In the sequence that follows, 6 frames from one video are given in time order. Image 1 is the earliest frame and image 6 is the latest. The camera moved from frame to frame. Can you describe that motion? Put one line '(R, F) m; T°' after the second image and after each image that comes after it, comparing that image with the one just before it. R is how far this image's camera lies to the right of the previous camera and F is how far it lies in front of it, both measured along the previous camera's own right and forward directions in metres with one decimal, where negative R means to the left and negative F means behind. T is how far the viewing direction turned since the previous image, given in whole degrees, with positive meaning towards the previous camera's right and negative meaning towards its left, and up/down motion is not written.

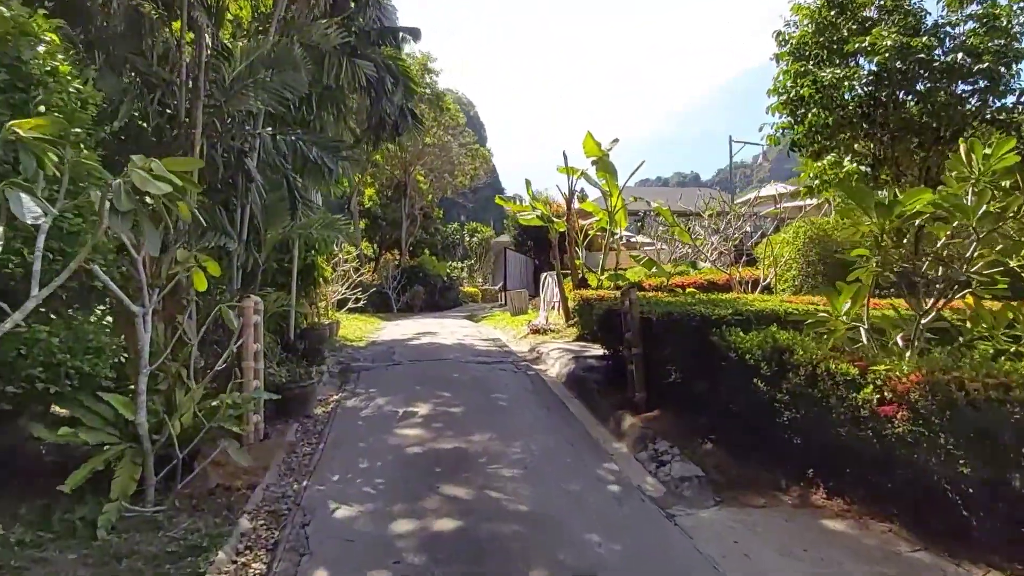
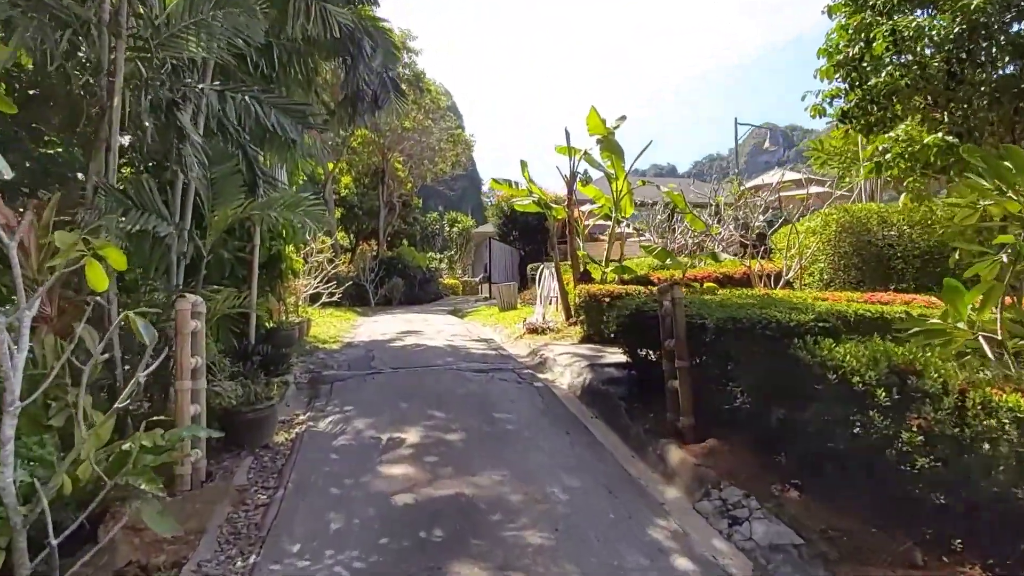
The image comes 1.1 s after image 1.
(-0.3, +1.3) m; +2°
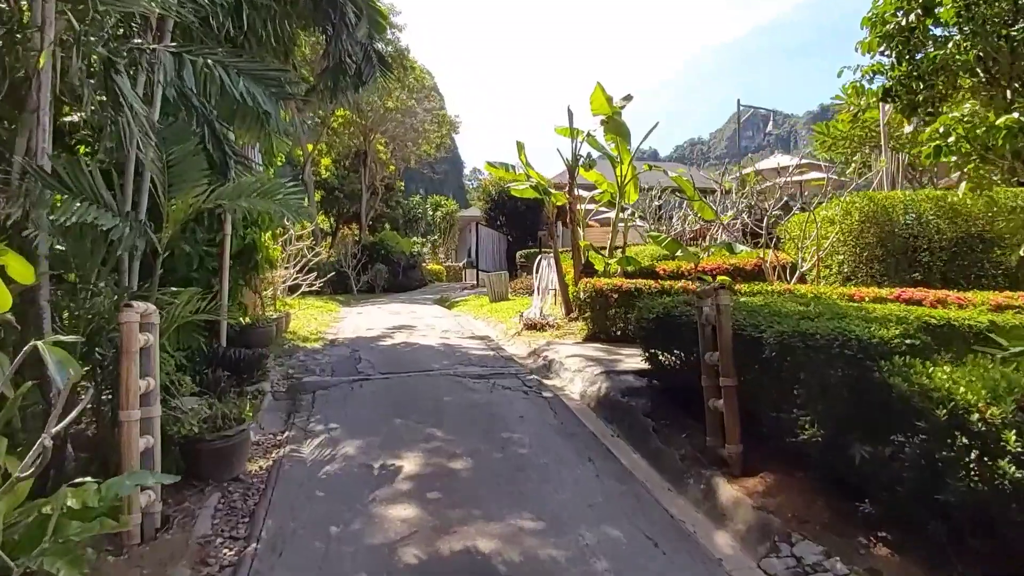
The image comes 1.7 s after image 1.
(-0.2, +0.8) m; +2°
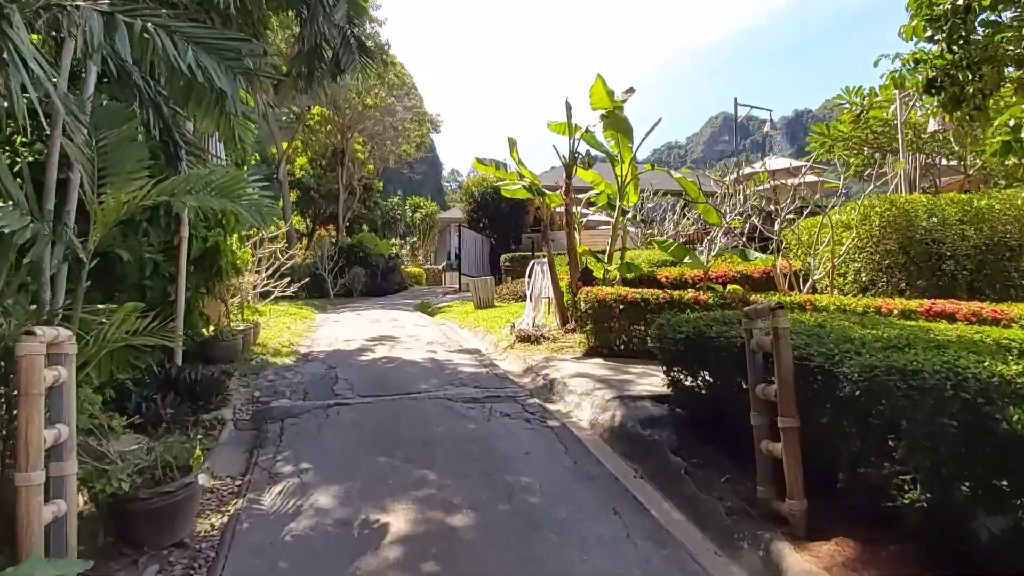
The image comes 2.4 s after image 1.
(-0.2, +0.8) m; +2°
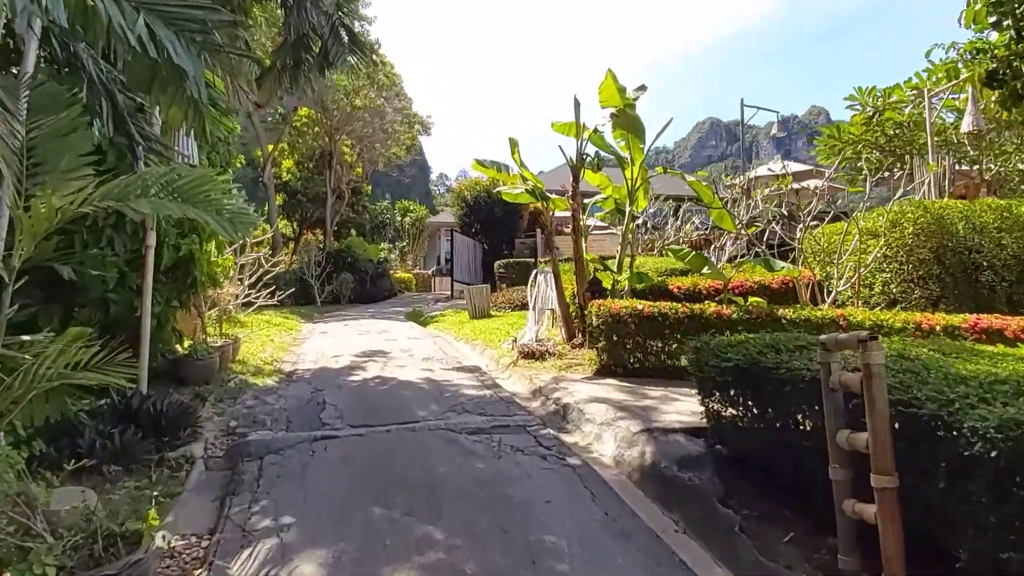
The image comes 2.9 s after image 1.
(-0.2, +0.7) m; +1°
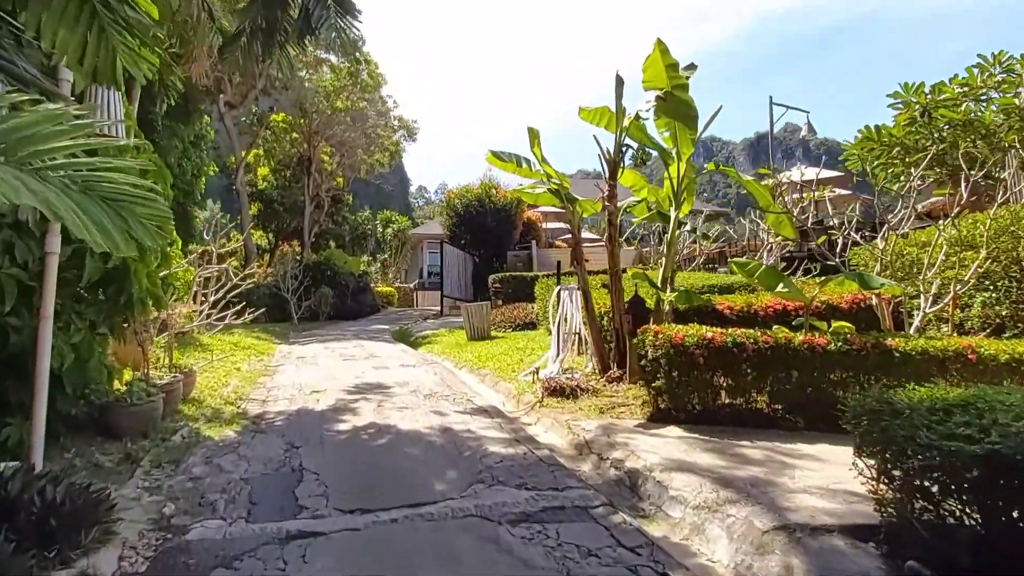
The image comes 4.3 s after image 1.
(-0.5, +1.6) m; +2°
